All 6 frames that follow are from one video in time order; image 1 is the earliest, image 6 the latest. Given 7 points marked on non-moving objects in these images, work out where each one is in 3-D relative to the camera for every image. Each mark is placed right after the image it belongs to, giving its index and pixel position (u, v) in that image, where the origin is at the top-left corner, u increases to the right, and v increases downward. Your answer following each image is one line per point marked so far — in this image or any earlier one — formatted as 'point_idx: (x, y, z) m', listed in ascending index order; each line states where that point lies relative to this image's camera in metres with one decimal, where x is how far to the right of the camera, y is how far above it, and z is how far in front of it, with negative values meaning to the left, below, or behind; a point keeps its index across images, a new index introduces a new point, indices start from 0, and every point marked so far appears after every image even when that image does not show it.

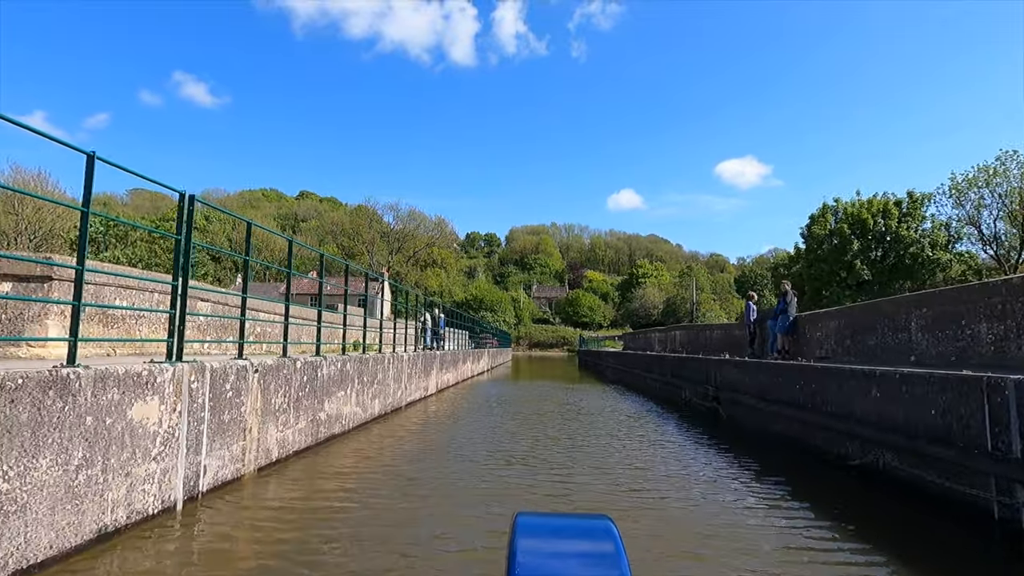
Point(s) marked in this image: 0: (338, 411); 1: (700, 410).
0: (-2.0, -1.4, +7.3) m
1: (+3.2, -2.2, +11.3) m
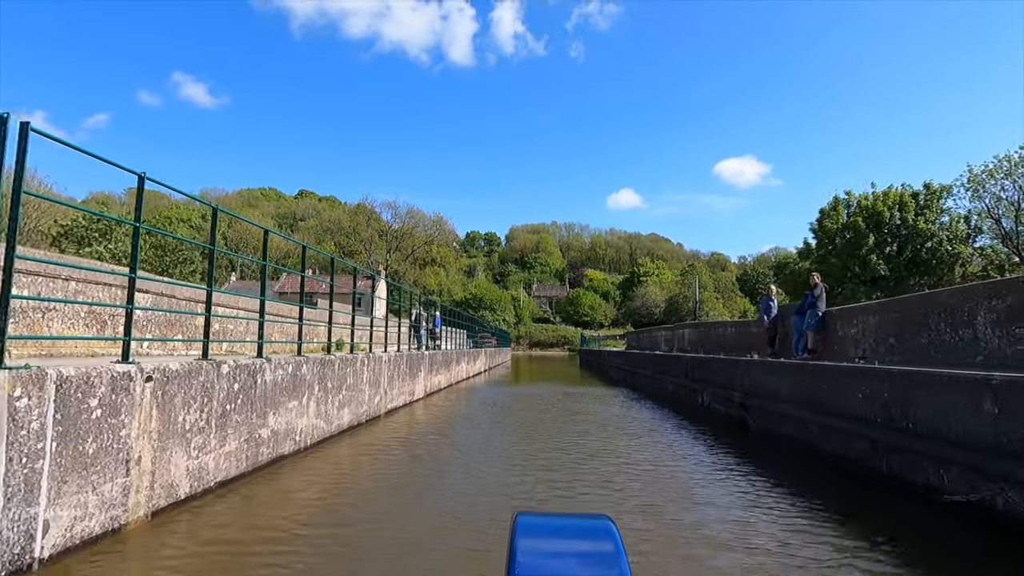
0: (-2.0, -1.2, +5.9) m
1: (+3.2, -2.0, +9.9) m
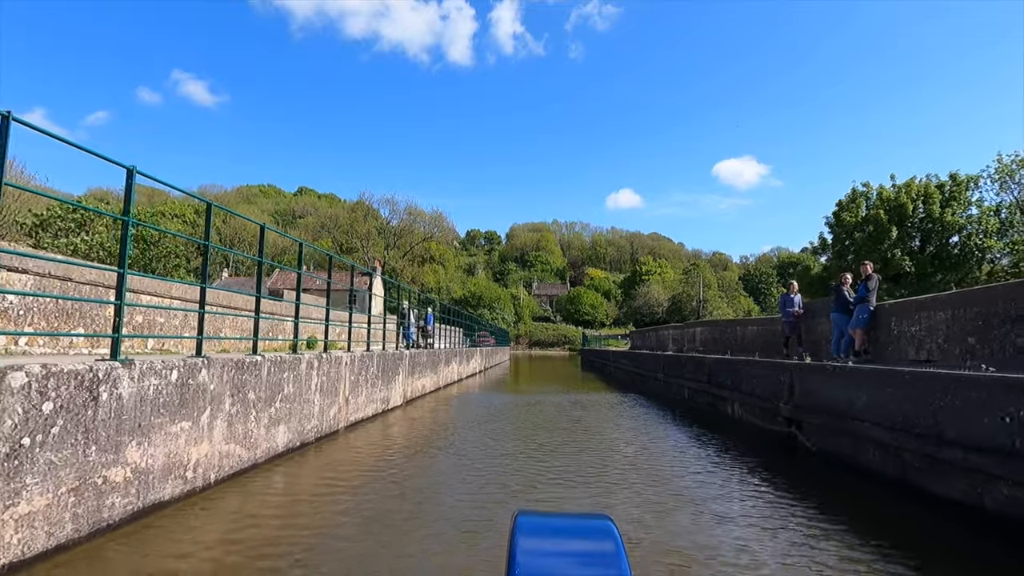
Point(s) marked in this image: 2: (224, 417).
0: (-2.1, -1.1, +4.0) m
1: (+3.1, -1.9, +8.0) m
2: (-2.1, -0.9, +4.8) m
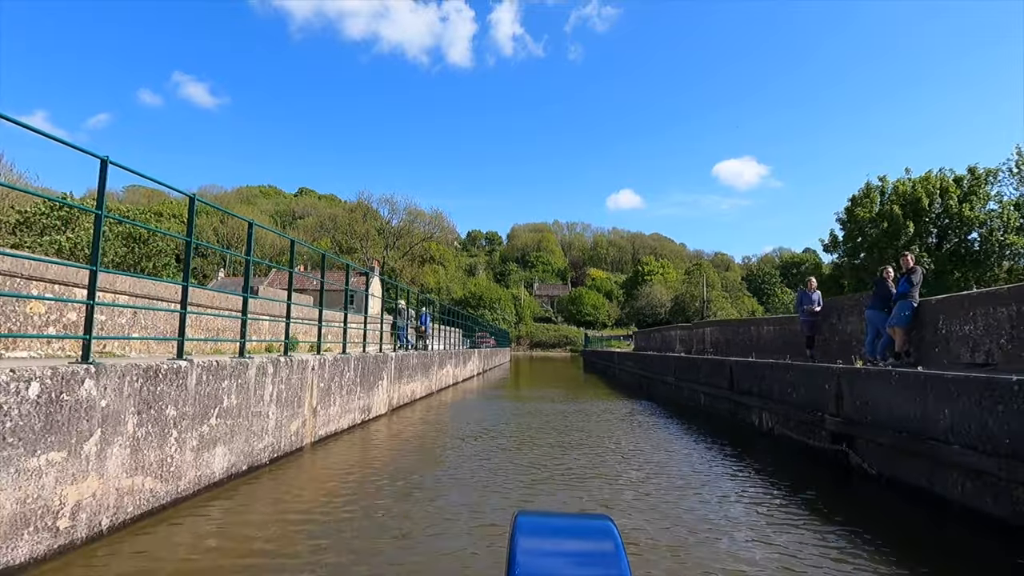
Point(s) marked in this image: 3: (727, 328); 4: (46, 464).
0: (-2.2, -1.0, +2.9) m
1: (+3.0, -1.8, +6.9) m
2: (-2.2, -0.9, +3.7) m
3: (+6.1, -1.1, +18.4) m
4: (-2.2, -0.8, +3.1) m
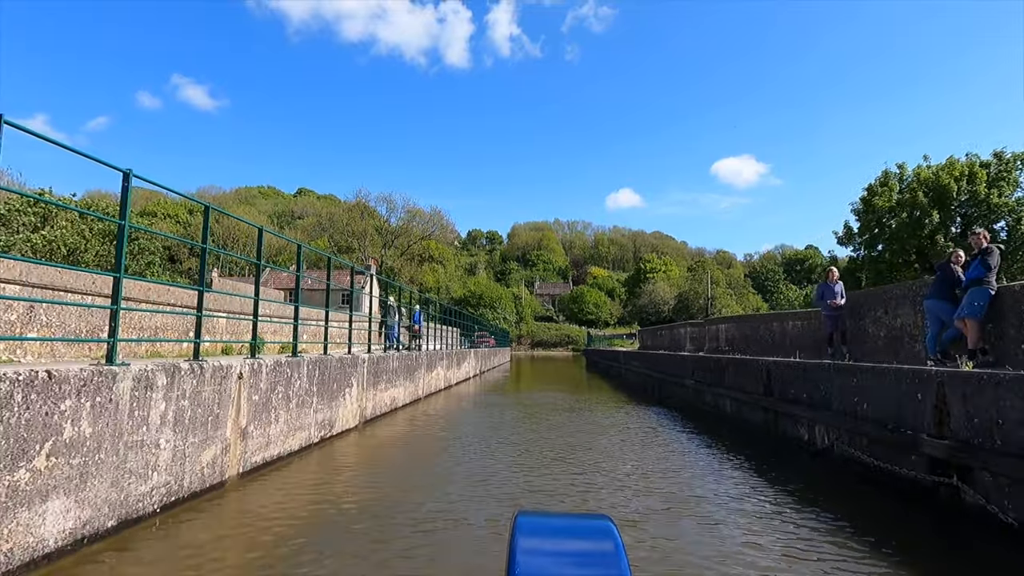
0: (-2.3, -0.8, +1.3) m
1: (+3.0, -1.6, +5.3) m
2: (-2.2, -0.7, +2.1) m
3: (+6.0, -0.9, +16.8) m
4: (-2.3, -0.7, +1.5) m
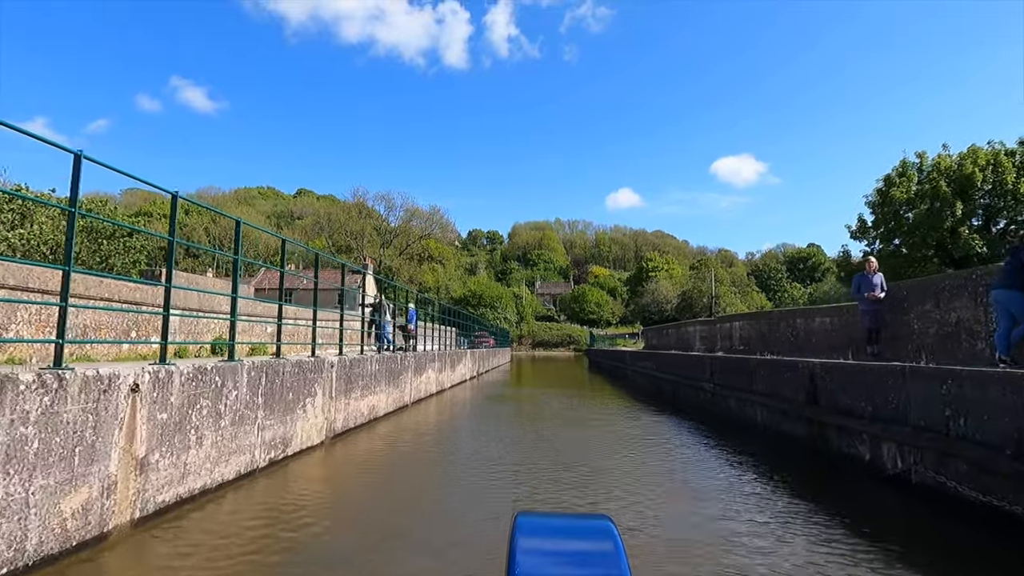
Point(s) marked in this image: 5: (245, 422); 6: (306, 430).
0: (-2.3, -0.7, 0.0) m
1: (+2.9, -1.5, +4.0) m
2: (-2.3, -0.6, +0.8) m
3: (+6.0, -0.8, +15.5) m
4: (-2.3, -0.6, +0.2) m
5: (-2.1, -1.1, +5.2) m
6: (-2.1, -1.4, +6.6) m
